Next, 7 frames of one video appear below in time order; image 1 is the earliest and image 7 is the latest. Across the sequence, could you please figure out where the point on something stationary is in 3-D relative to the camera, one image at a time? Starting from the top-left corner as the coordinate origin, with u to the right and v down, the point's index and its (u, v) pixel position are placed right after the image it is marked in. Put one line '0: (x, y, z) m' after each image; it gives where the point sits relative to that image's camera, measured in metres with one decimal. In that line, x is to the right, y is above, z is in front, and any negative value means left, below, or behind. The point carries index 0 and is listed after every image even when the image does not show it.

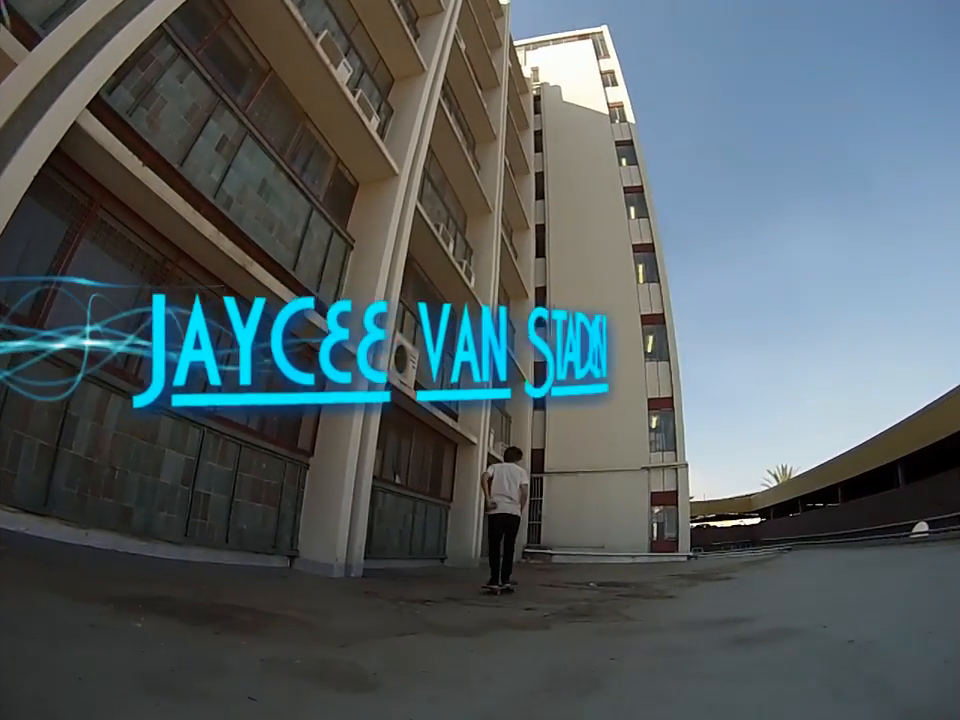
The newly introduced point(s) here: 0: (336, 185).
0: (-2.3, +2.8, +9.4) m
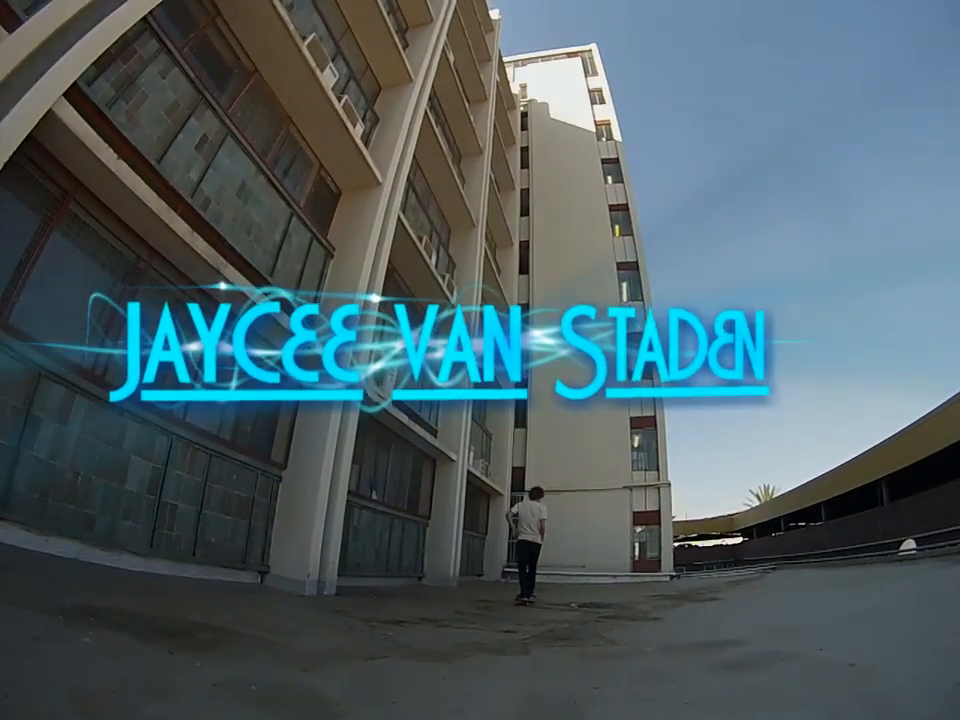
0: (-2.5, +2.6, +9.2) m
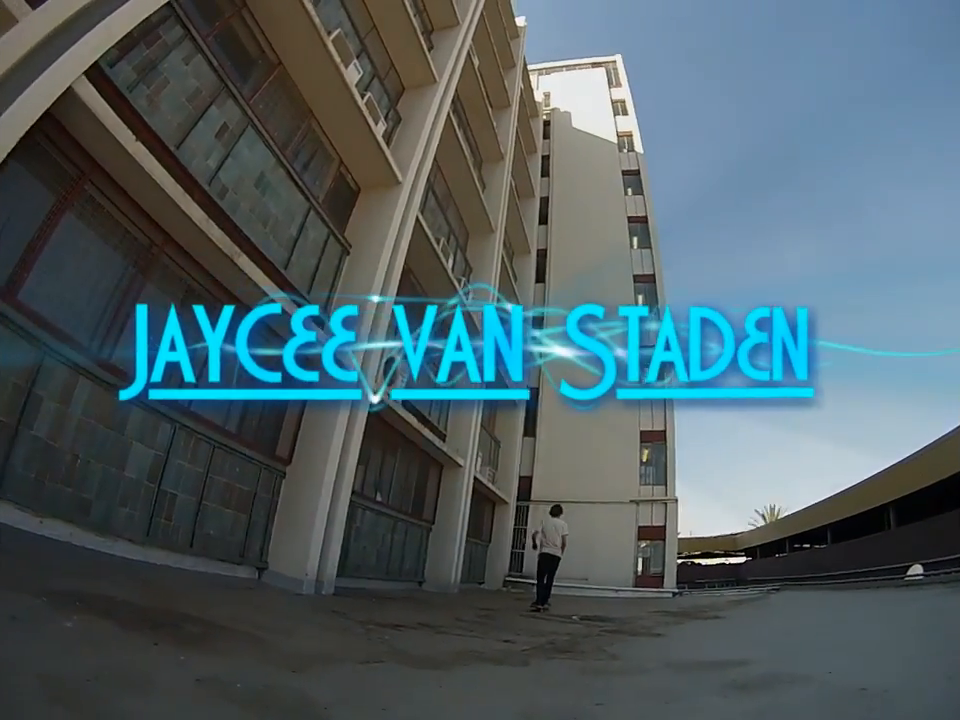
0: (-2.2, +2.7, +9.2) m
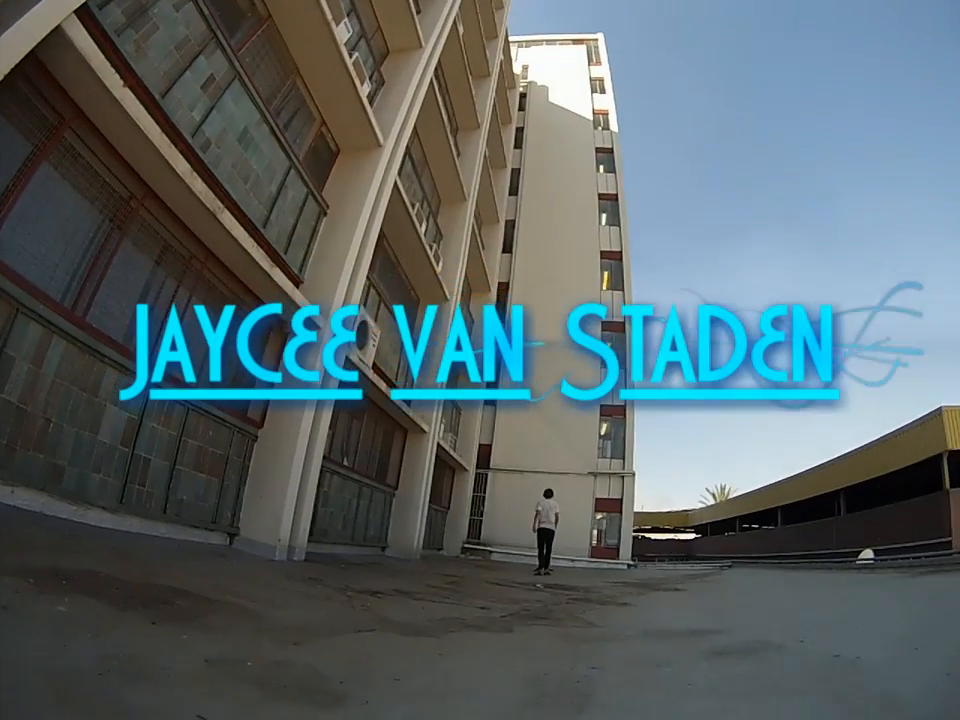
0: (-2.5, +3.2, +8.9) m
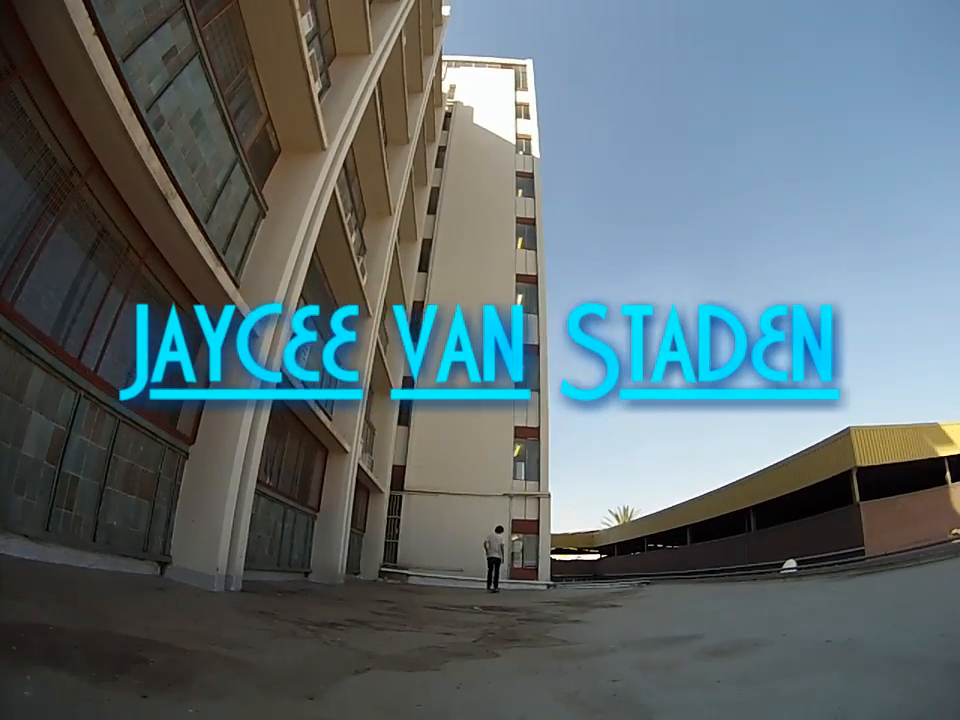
0: (-3.1, +3.0, +8.3) m
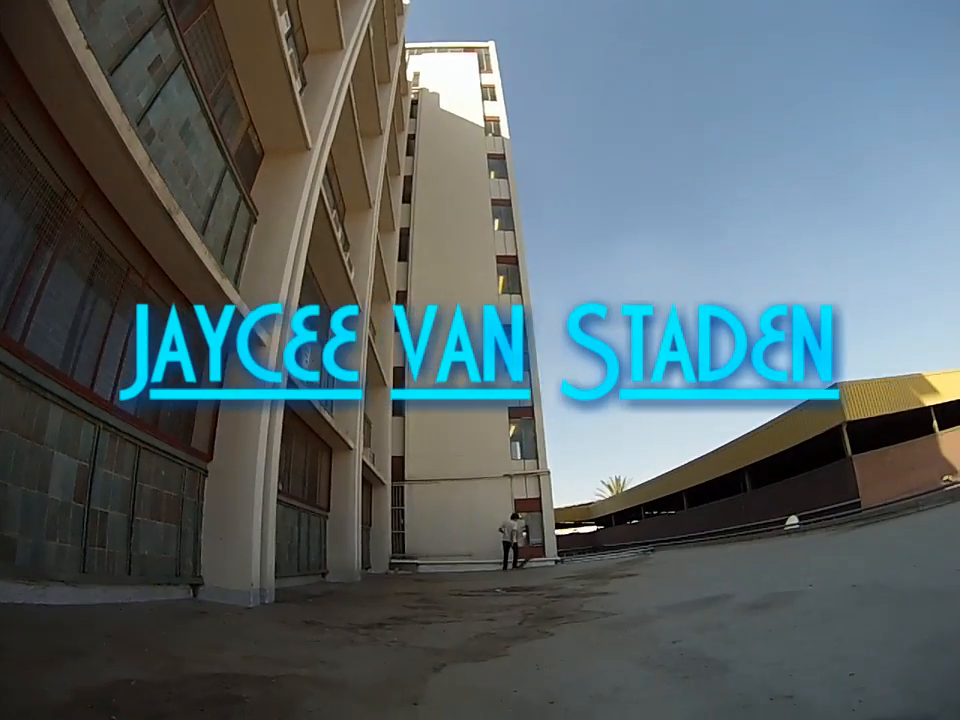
0: (-3.3, +2.9, +8.1) m
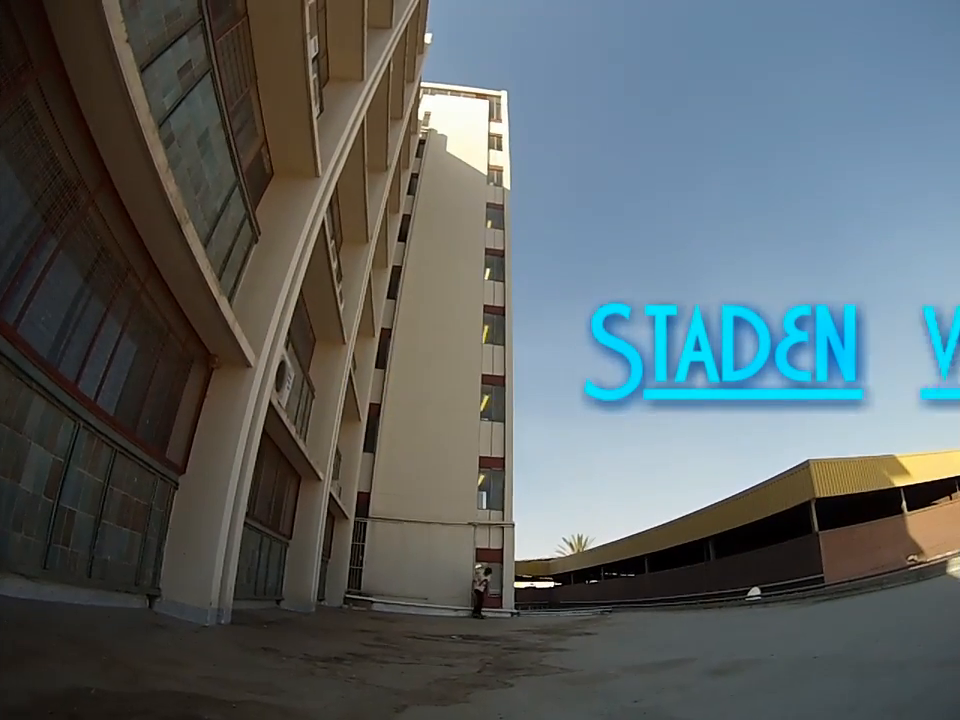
0: (-3.2, +2.7, +8.3) m
